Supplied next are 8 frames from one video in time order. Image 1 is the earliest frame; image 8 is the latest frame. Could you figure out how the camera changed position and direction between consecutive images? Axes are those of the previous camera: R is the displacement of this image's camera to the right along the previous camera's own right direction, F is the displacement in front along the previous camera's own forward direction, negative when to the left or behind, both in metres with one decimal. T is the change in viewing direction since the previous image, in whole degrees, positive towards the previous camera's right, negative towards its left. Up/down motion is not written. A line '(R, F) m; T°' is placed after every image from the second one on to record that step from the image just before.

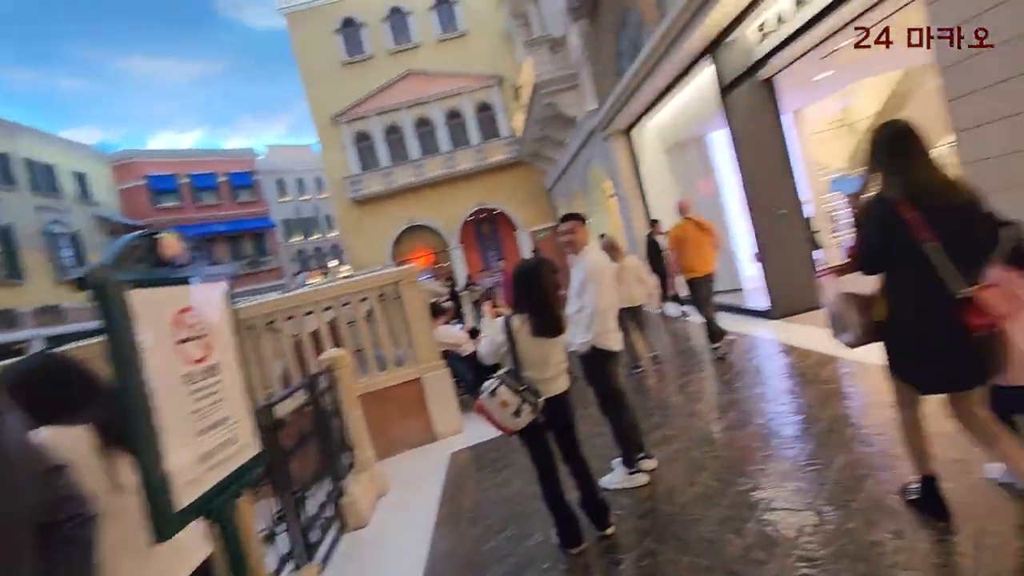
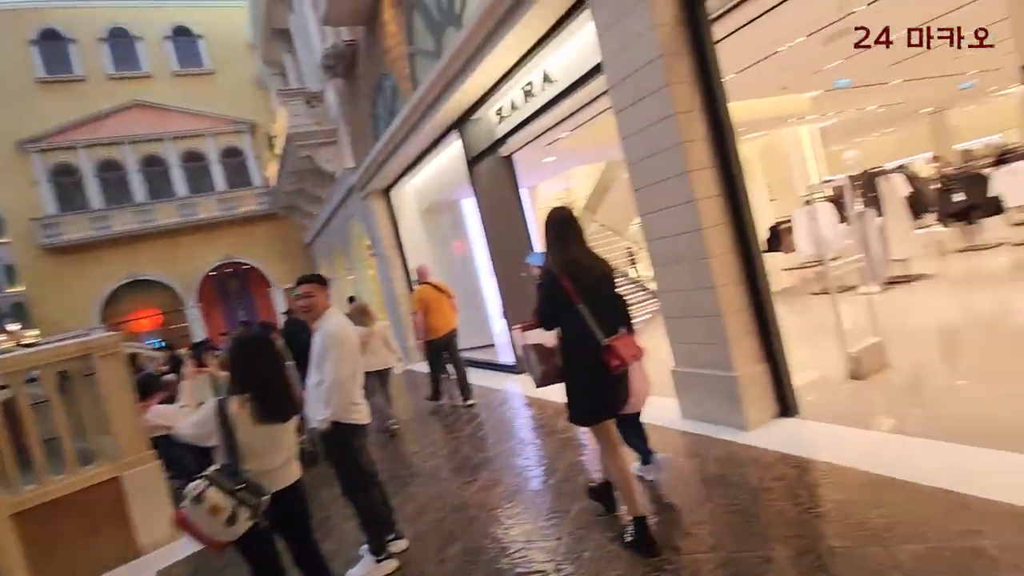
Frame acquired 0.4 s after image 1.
(+0.1, +0.1) m; +25°
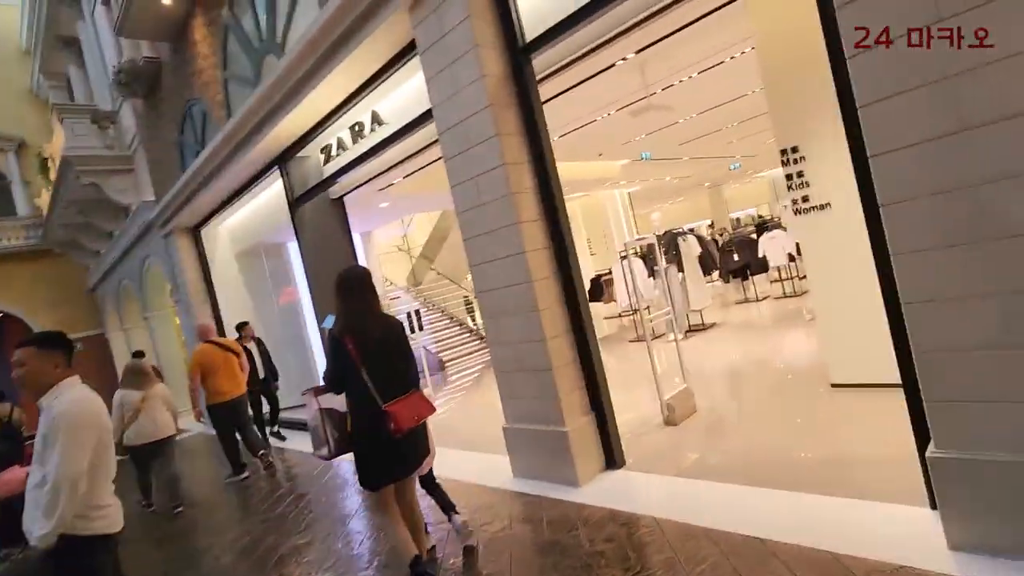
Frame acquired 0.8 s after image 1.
(+0.1, +0.2) m; +17°
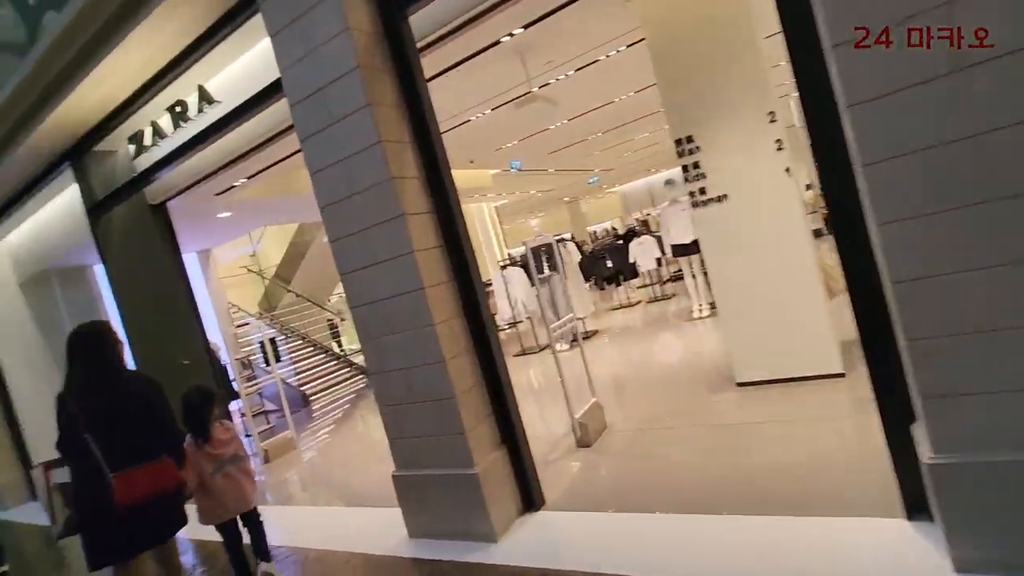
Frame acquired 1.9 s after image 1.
(-0.1, +0.7) m; +14°
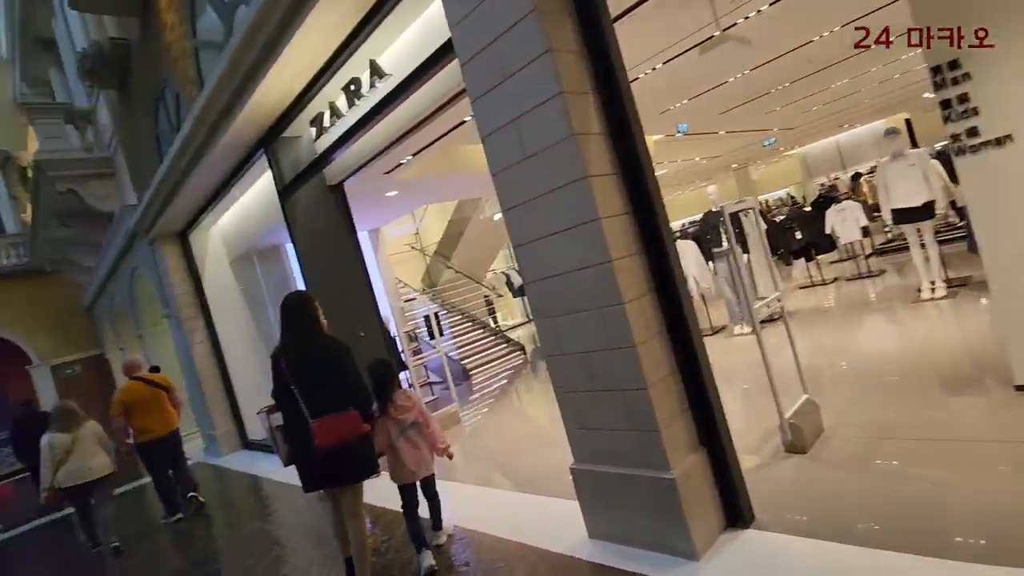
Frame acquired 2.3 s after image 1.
(-0.3, +0.4) m; -15°
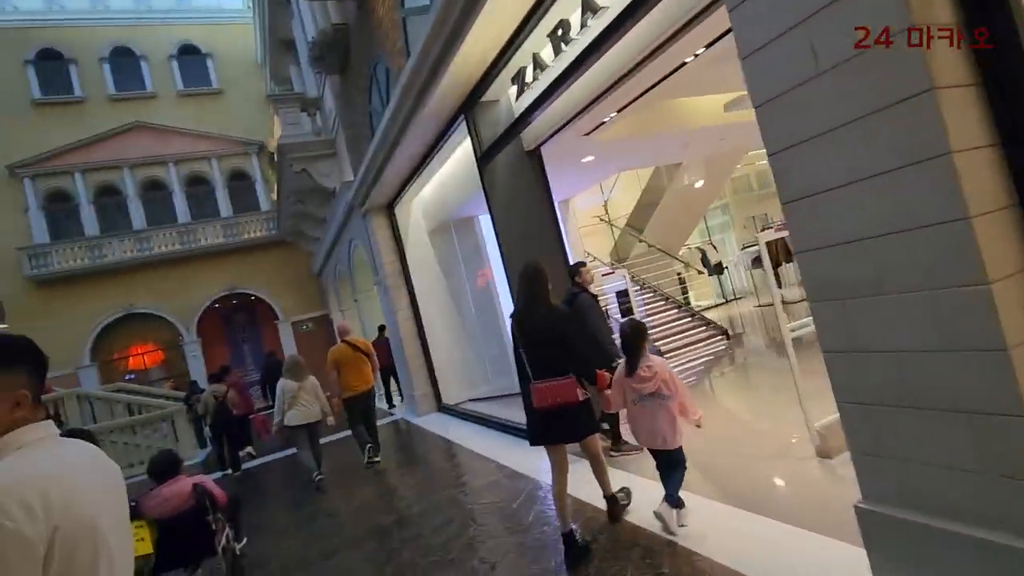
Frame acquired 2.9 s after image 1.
(-0.3, +0.5) m; -18°
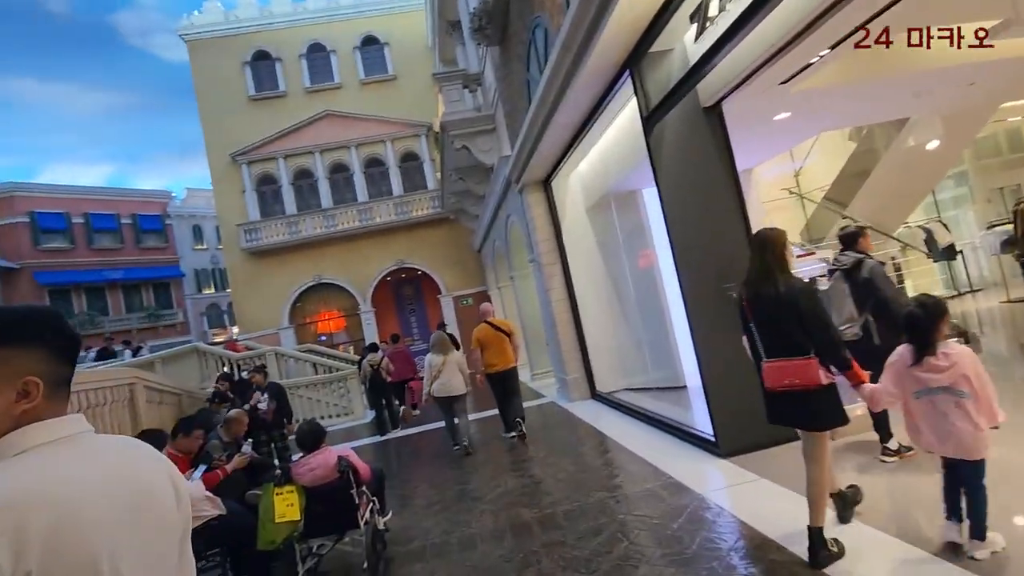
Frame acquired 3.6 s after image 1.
(-0.1, +0.5) m; -16°
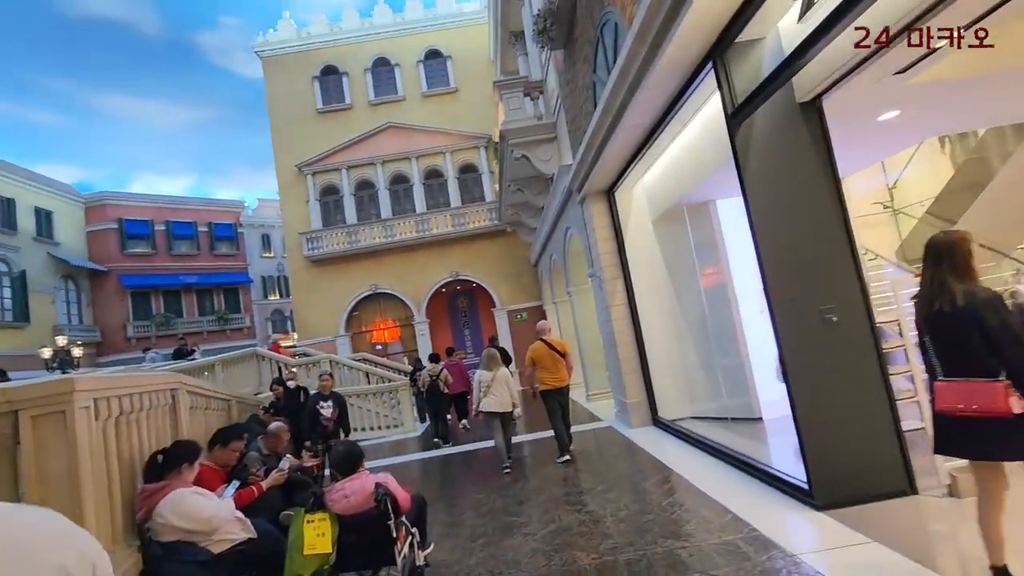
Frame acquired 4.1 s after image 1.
(0.0, +0.4) m; -6°
